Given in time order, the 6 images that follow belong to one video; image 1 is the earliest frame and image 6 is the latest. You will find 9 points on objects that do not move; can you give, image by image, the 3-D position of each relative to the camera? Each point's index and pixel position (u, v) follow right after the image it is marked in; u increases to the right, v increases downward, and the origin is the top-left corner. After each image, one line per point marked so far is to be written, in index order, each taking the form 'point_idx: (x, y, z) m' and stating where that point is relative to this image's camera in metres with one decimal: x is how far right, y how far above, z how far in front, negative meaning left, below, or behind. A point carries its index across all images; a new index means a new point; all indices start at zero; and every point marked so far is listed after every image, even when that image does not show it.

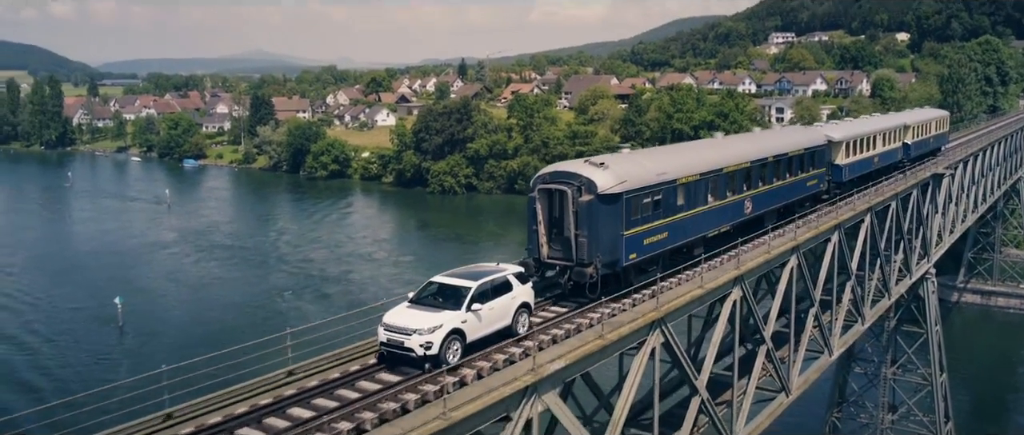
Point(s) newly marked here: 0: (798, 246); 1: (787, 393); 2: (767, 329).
0: (+5.3, -0.4, +15.6) m
1: (+4.7, -2.9, +14.3) m
2: (+4.2, -1.8, +13.7) m
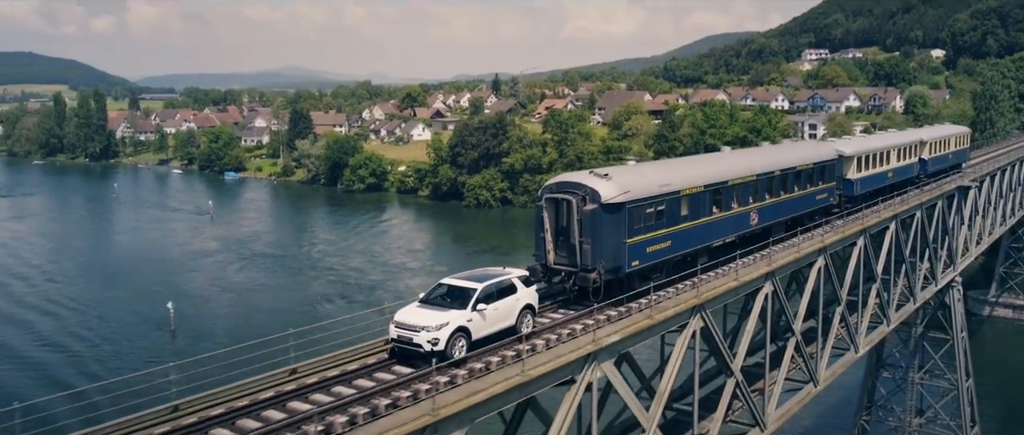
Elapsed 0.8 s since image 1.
0: (+6.2, -0.5, +16.8) m
1: (+5.6, -3.0, +15.5) m
2: (+5.1, -1.8, +14.9) m
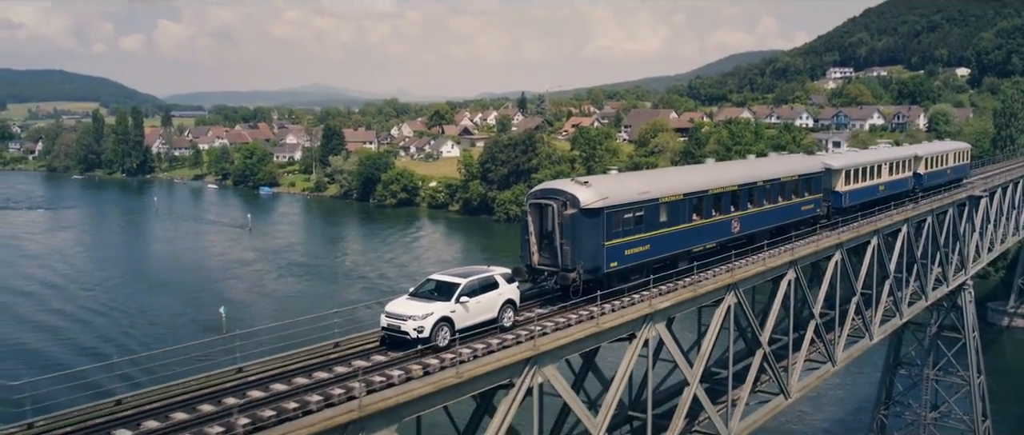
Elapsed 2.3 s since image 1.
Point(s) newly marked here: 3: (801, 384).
0: (+7.4, -0.6, +18.9) m
1: (+6.7, -3.0, +17.5) m
2: (+6.2, -1.8, +17.0) m
3: (+5.7, -3.2, +16.6) m
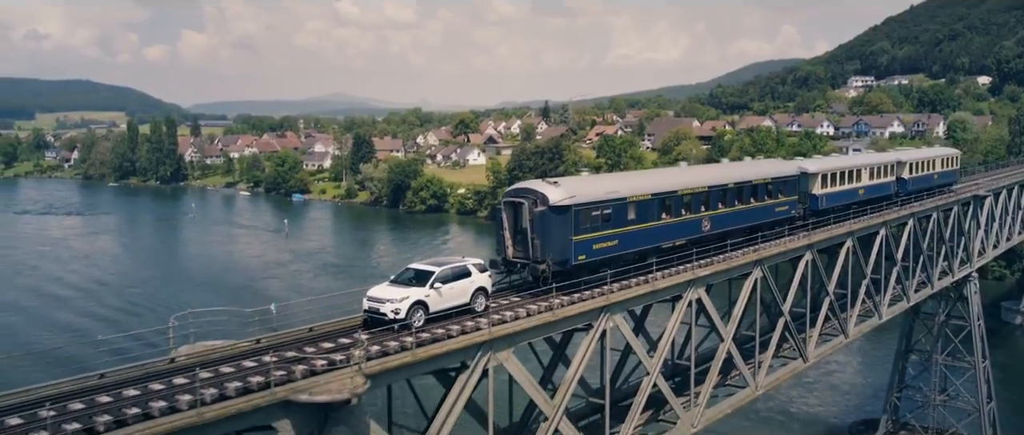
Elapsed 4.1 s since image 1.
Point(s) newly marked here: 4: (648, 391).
0: (+8.7, -0.4, +21.5) m
1: (+8.0, -2.9, +20.1) m
2: (+7.5, -1.7, +19.6) m
3: (+7.0, -3.1, +19.2) m
4: (+2.2, -2.8, +13.6) m
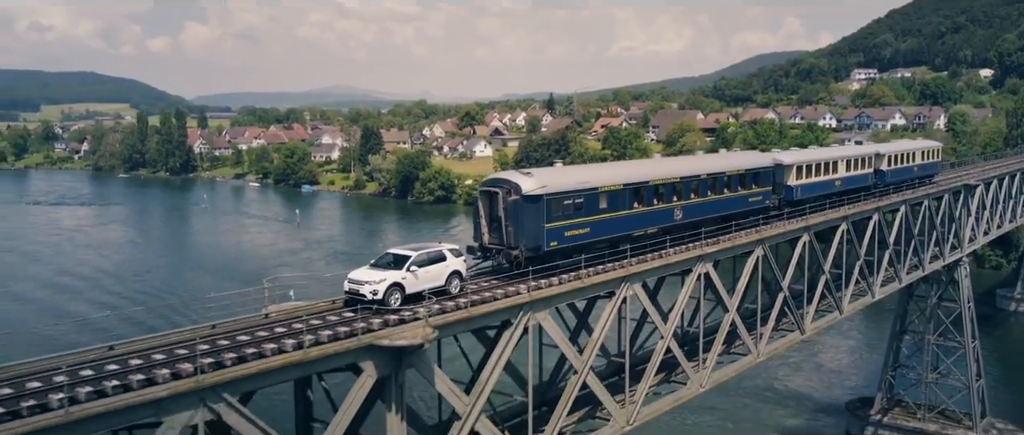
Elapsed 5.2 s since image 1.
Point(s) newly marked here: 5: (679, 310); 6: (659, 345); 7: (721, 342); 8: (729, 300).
0: (+9.3, 0.0, +23.2) m
1: (+8.6, -2.5, +21.9) m
2: (+8.0, -1.3, +21.3) m
3: (+7.5, -2.7, +21.0) m
4: (+2.8, -2.5, +15.4) m
5: (+3.2, -1.8, +16.3) m
6: (+2.7, -2.4, +15.6) m
7: (+4.3, -2.6, +17.2) m
8: (+4.6, -1.8, +17.7) m
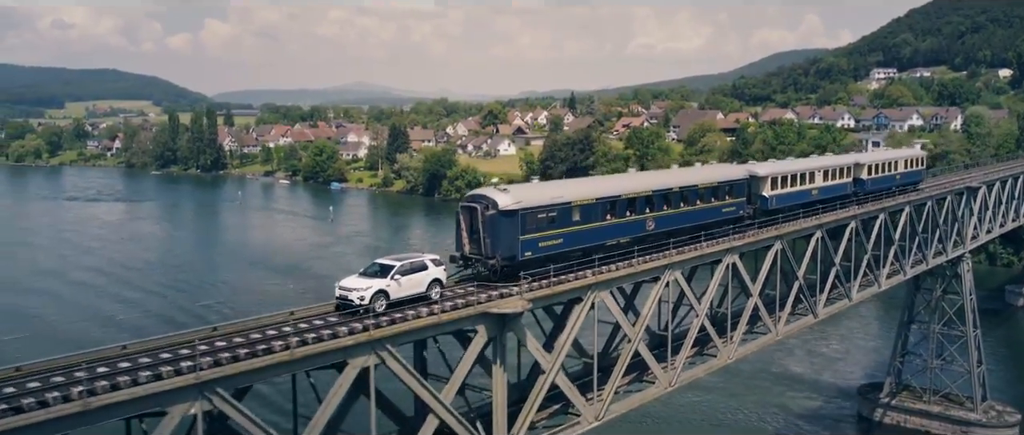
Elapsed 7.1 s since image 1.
0: (+10.8, 0.0, +26.2) m
1: (+10.0, -2.5, +24.9) m
2: (+9.5, -1.3, +24.4) m
3: (+8.9, -2.7, +24.0) m
4: (+4.1, -2.5, +18.5) m
5: (+4.6, -1.8, +19.4) m
6: (+4.1, -2.4, +18.8) m
7: (+5.6, -2.6, +20.3) m
8: (+5.9, -1.8, +20.8) m
